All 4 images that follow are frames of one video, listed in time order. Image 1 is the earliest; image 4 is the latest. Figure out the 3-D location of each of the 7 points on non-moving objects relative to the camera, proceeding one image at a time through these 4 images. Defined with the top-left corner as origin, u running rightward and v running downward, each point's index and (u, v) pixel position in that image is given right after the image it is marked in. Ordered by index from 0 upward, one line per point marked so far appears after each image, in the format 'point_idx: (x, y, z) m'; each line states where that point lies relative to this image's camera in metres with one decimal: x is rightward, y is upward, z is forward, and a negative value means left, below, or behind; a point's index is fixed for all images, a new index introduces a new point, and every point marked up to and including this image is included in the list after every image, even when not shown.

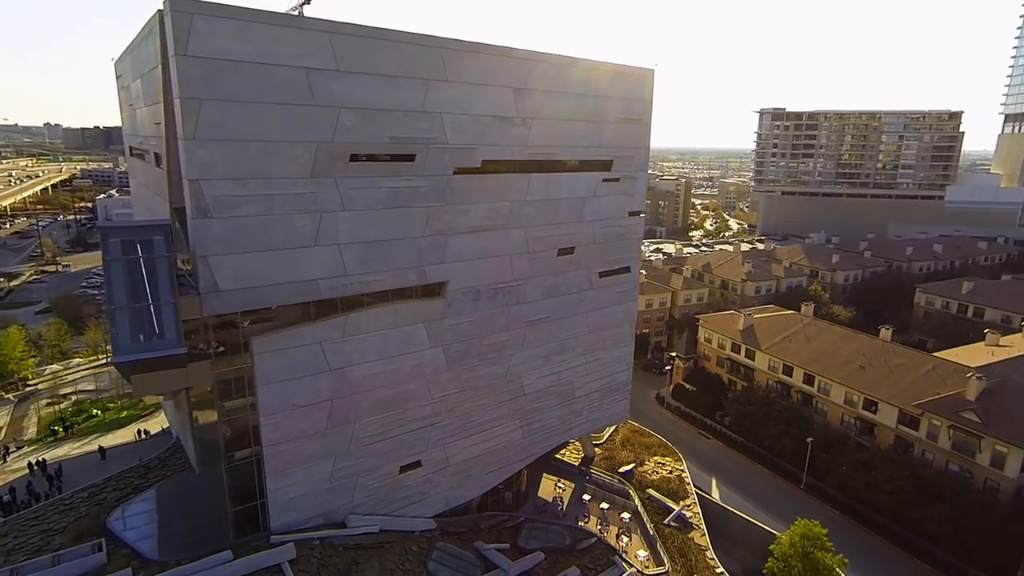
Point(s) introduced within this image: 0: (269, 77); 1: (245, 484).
0: (-6.3, +5.5, +14.4) m
1: (-7.8, -5.8, +16.4) m
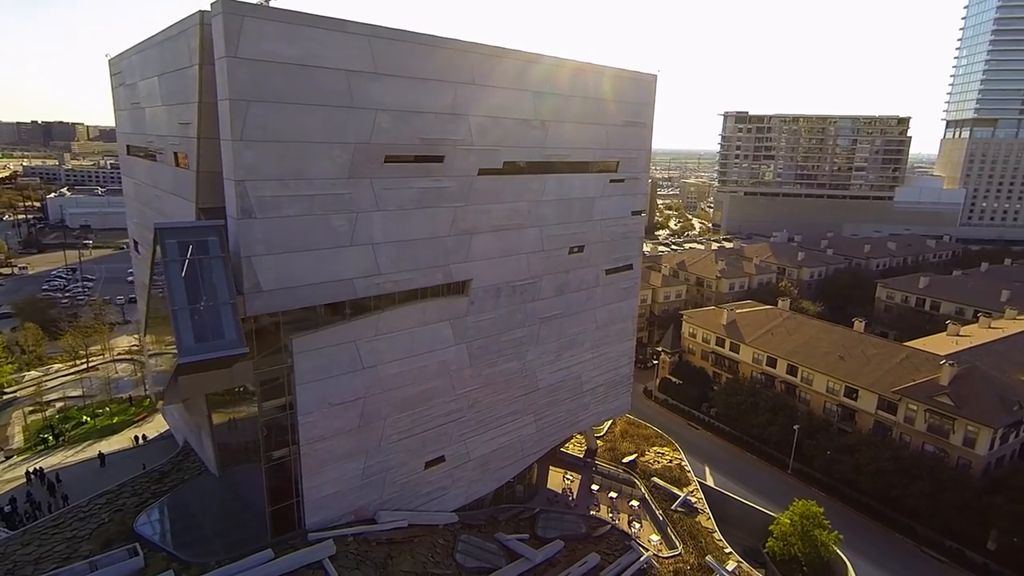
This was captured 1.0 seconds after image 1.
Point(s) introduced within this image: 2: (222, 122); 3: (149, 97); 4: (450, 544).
0: (-5.2, +5.5, +14.5) m
1: (-6.8, -5.8, +16.5) m
2: (-7.2, +4.2, +14.0) m
3: (-12.8, +6.8, +19.7) m
4: (-2.2, -8.8, +19.2) m
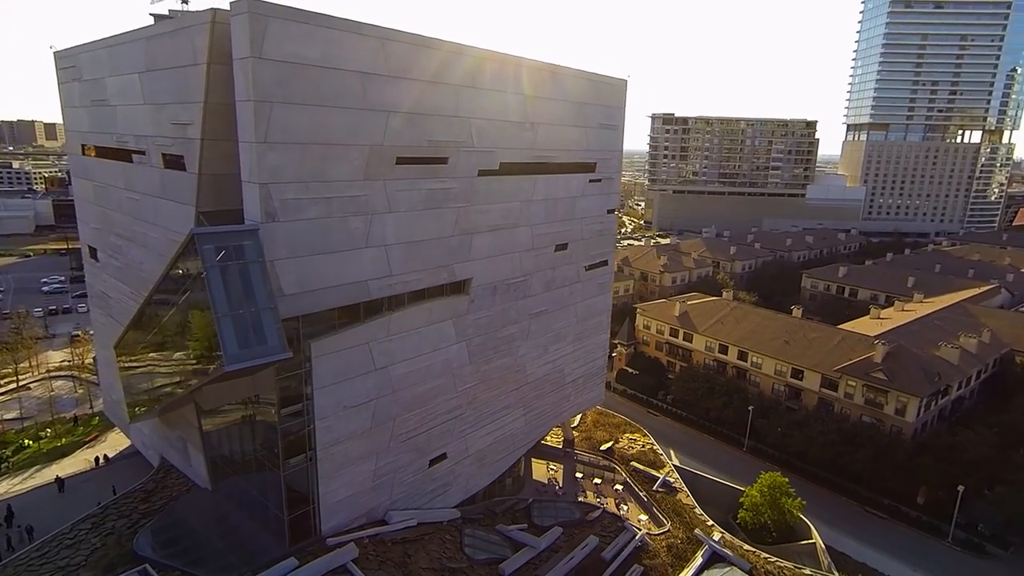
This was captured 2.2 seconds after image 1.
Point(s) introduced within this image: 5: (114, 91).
0: (-4.7, +5.4, +14.5) m
1: (-6.2, -5.9, +16.2) m
2: (-6.6, +4.0, +13.7) m
3: (-13.0, +6.5, +18.6) m
4: (-1.9, -8.8, +19.6) m
5: (-13.8, +6.8, +19.2) m
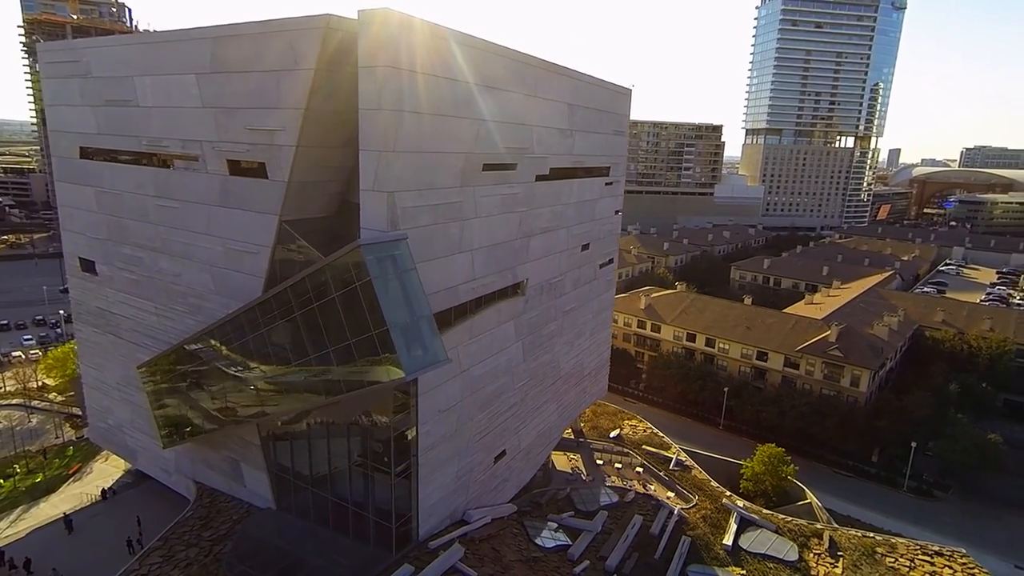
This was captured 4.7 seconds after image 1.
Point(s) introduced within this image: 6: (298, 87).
0: (-1.9, +5.3, +14.7) m
1: (-3.3, -6.1, +16.2) m
2: (-3.6, +3.8, +13.6) m
3: (-10.8, +6.0, +17.3) m
4: (+0.5, -8.9, +20.3) m
5: (-11.7, +6.3, +17.8) m
6: (-5.6, +5.2, +14.4) m
